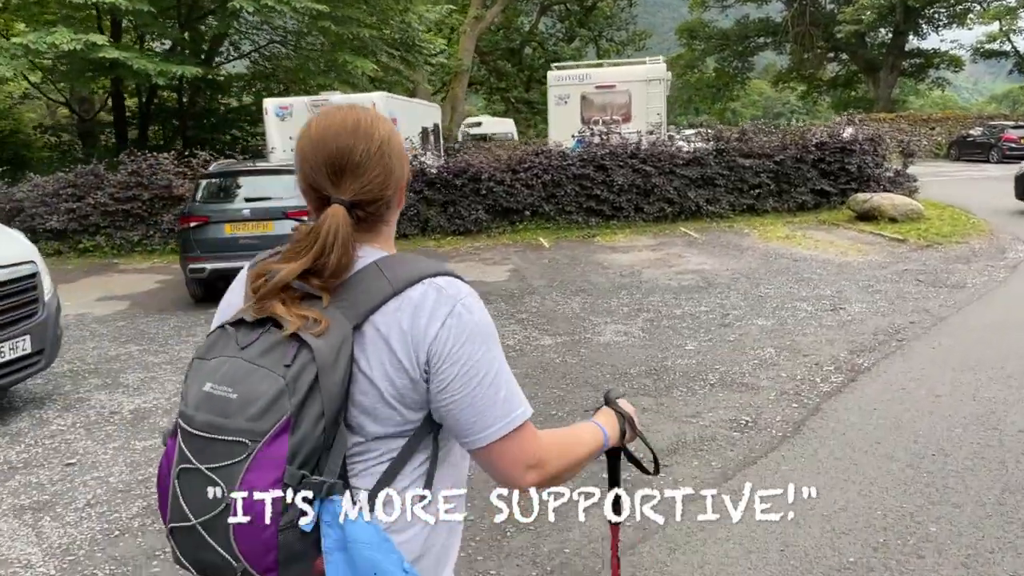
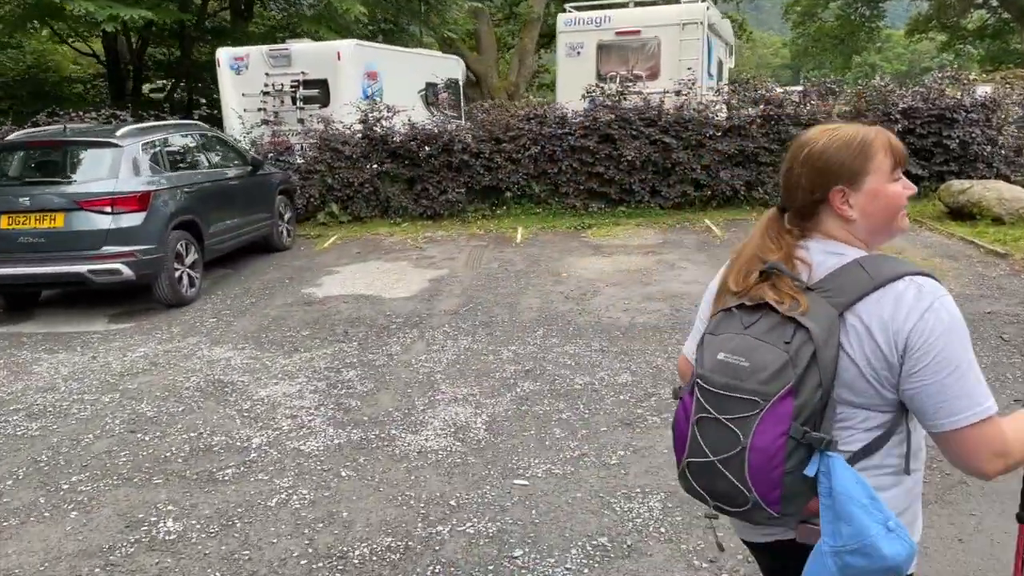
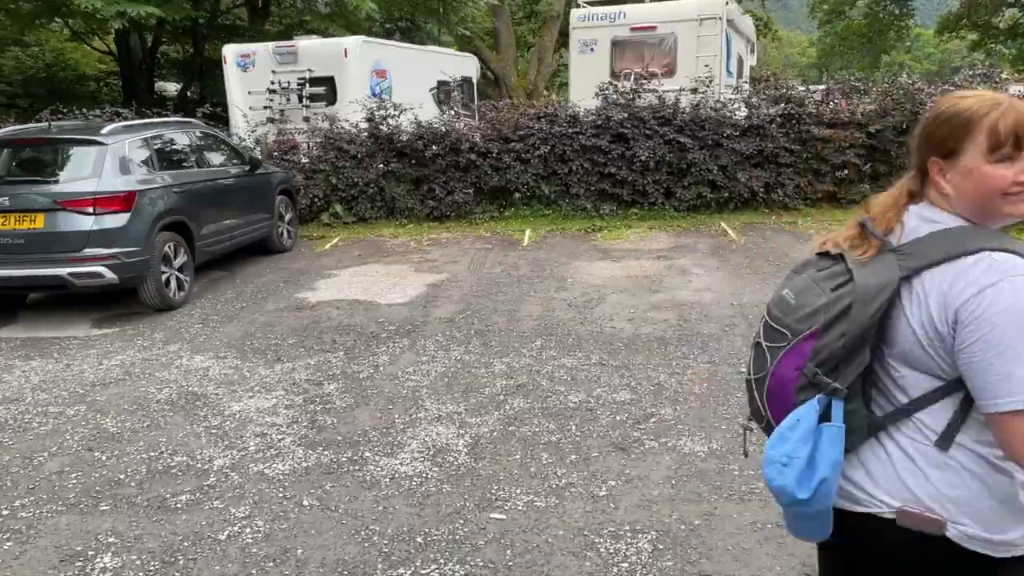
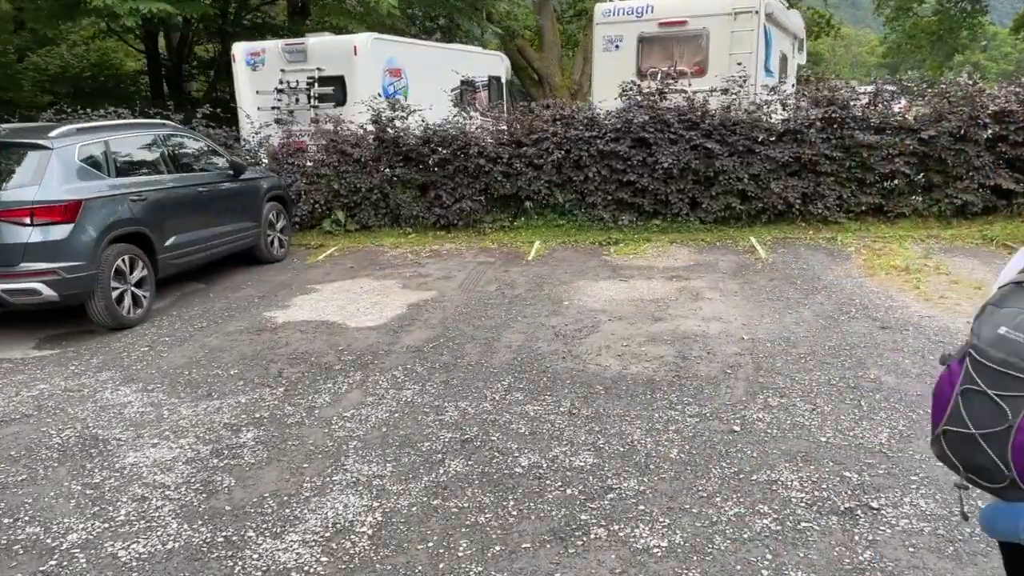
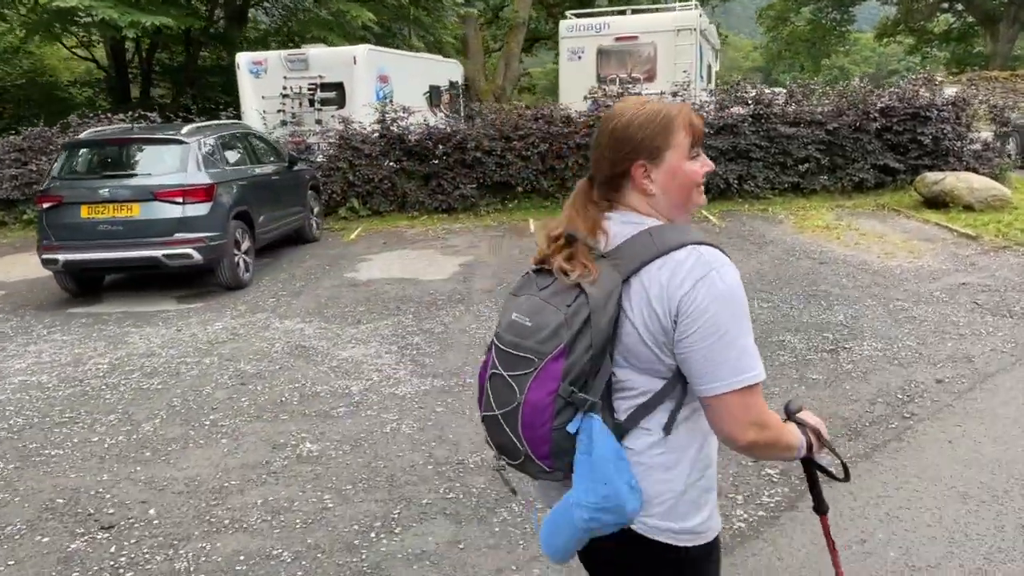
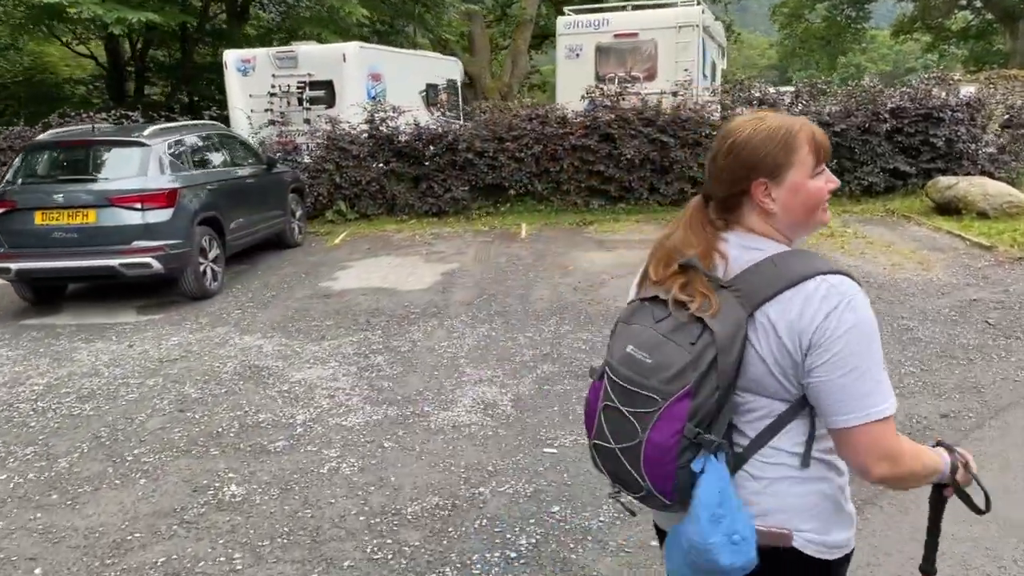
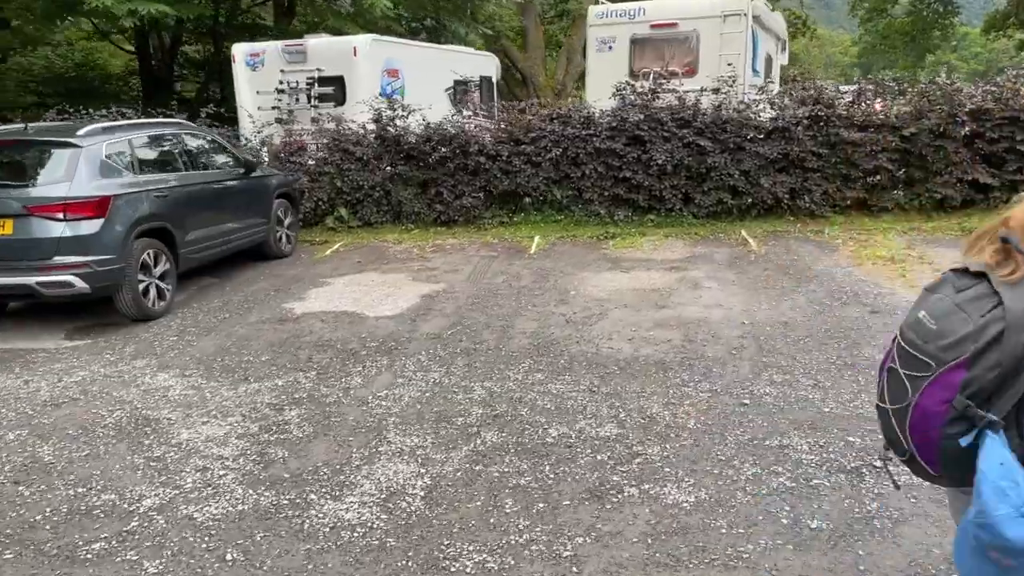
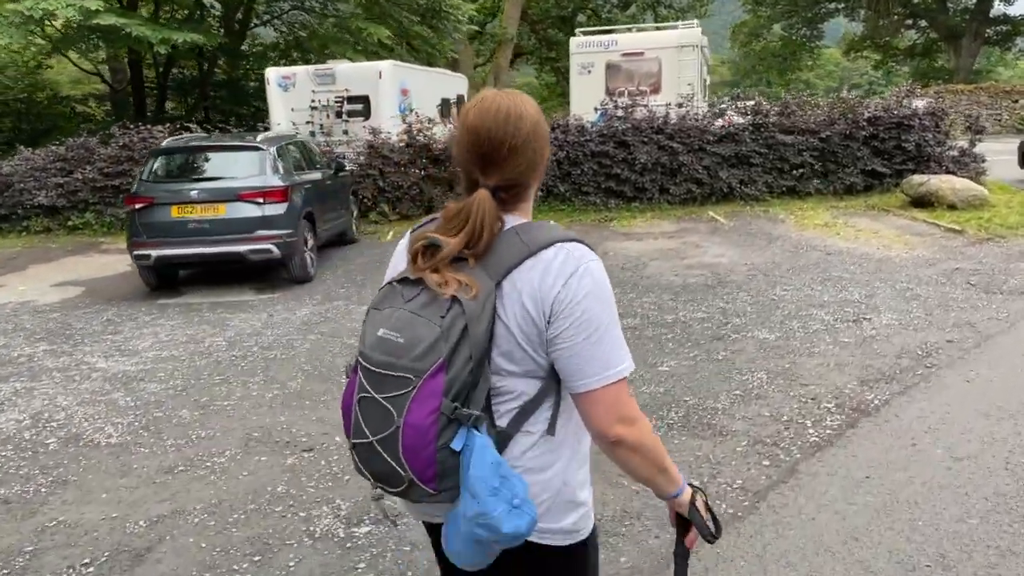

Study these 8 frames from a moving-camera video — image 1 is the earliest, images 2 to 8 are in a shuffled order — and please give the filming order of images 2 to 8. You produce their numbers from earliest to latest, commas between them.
8, 5, 6, 2, 3, 7, 4
